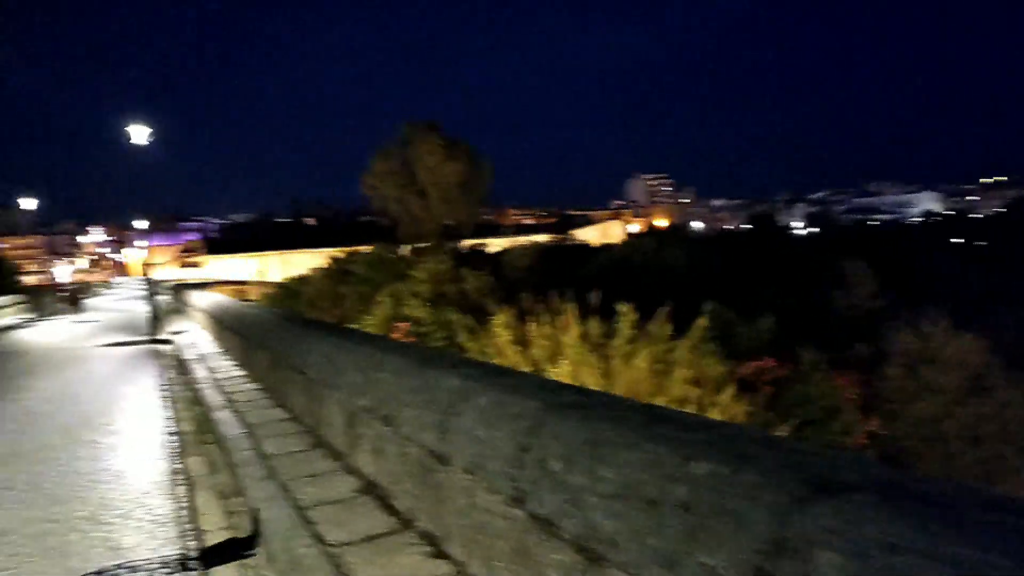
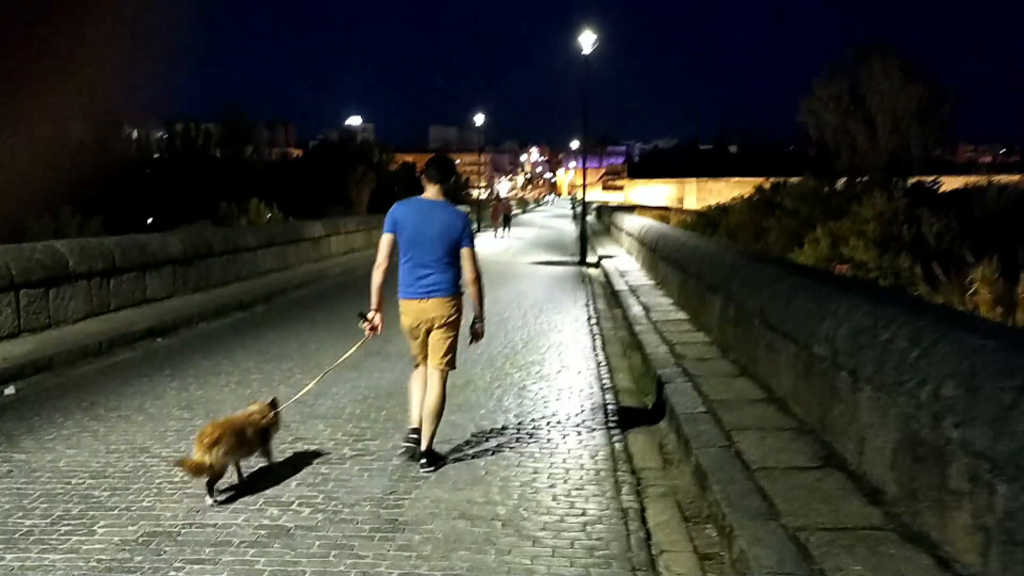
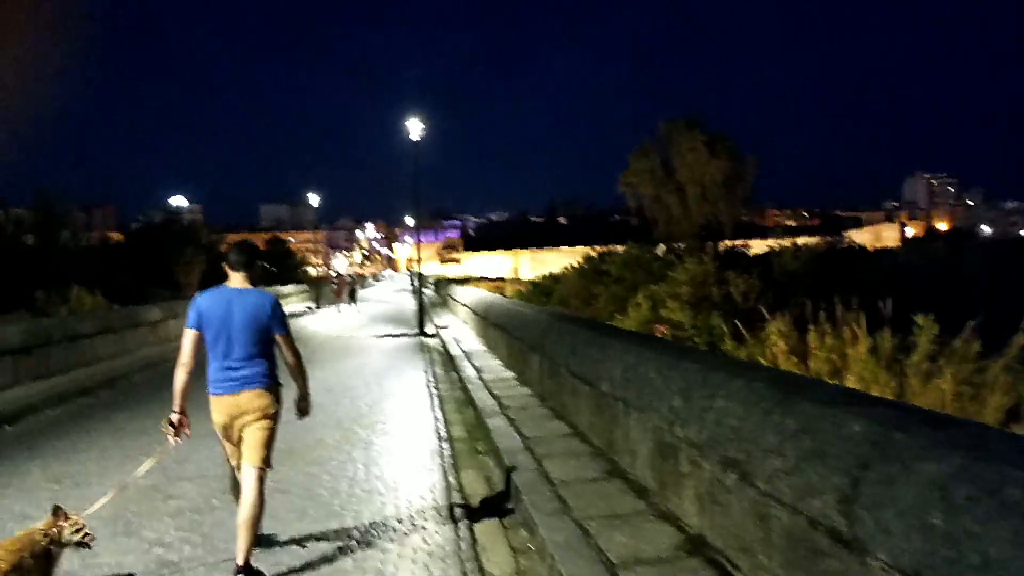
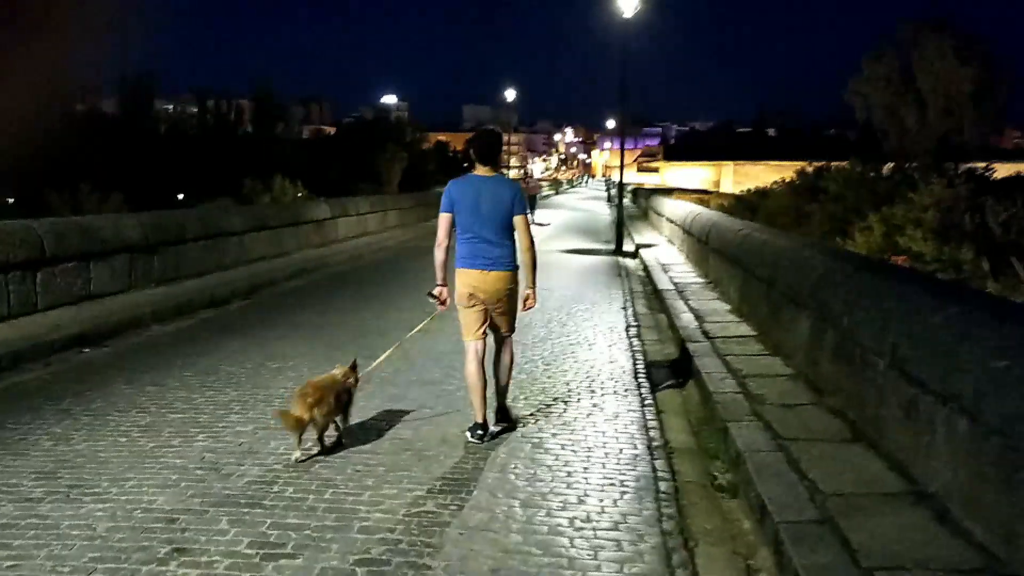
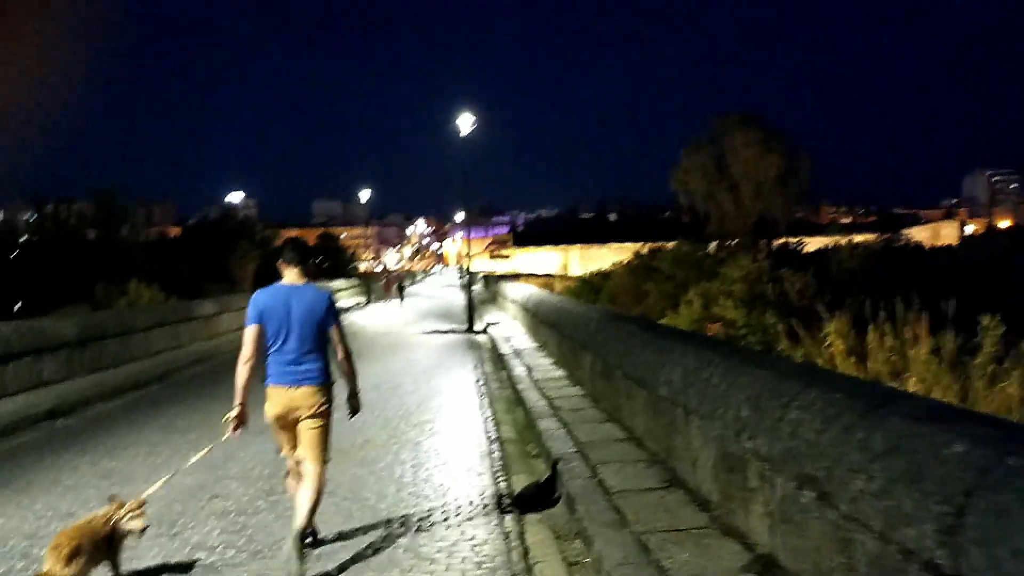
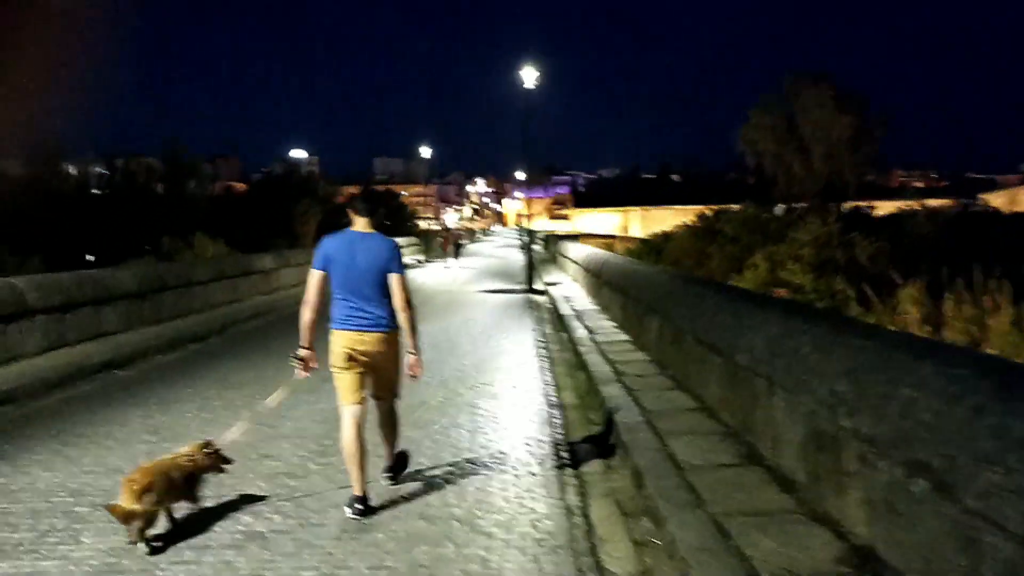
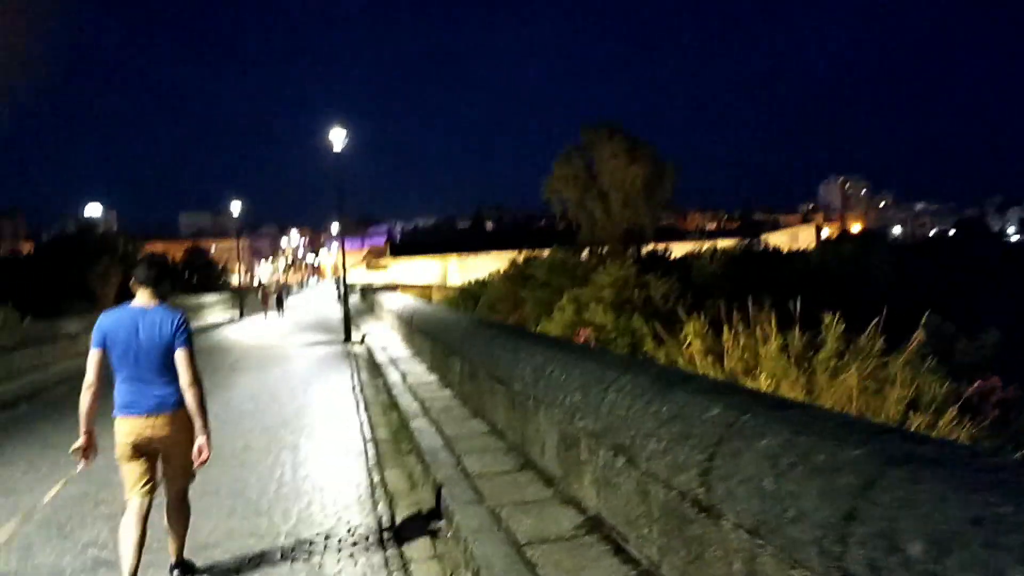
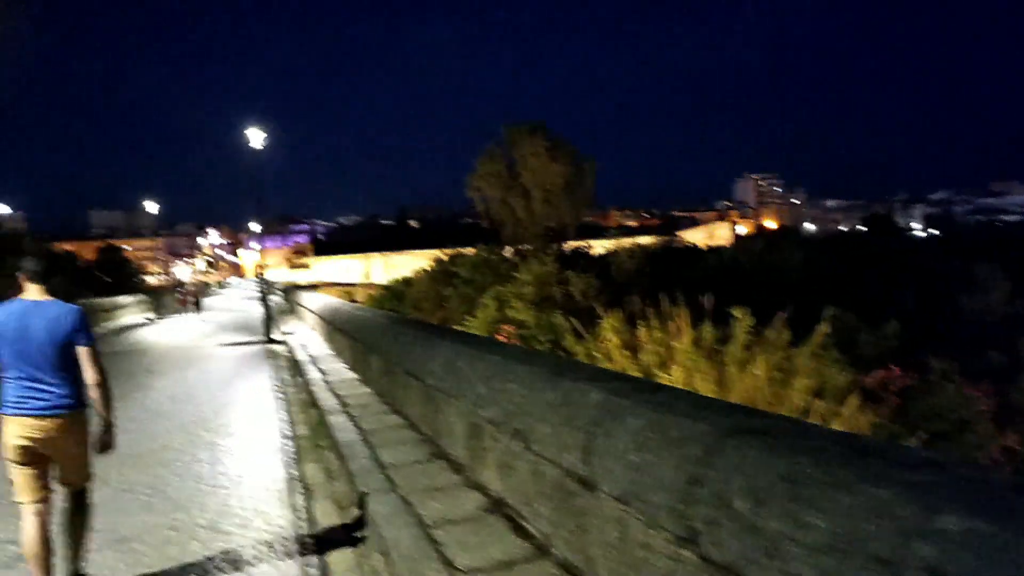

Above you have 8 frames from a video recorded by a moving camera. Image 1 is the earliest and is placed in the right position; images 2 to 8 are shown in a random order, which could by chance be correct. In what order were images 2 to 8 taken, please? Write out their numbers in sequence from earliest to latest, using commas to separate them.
8, 7, 3, 5, 6, 2, 4
